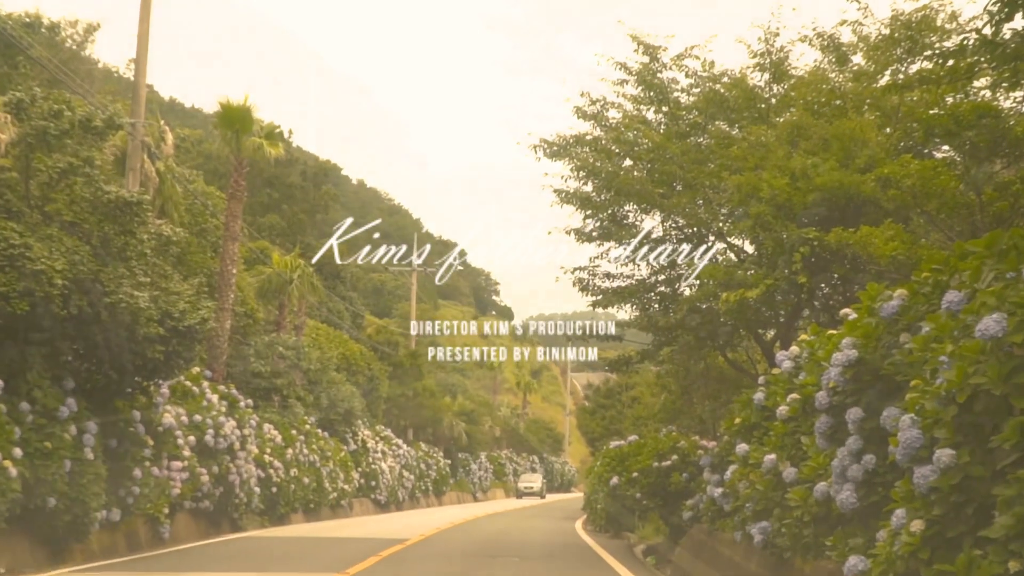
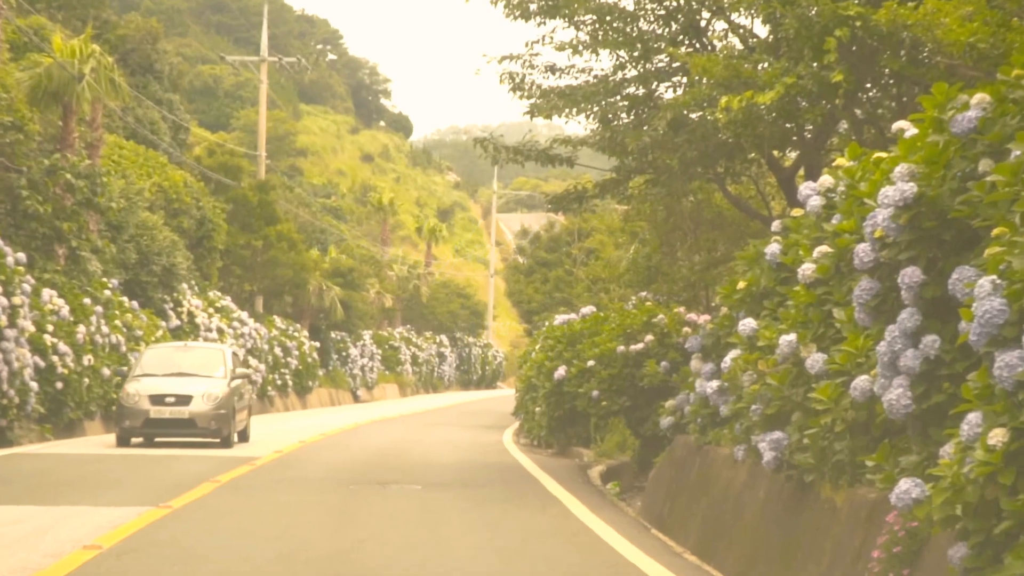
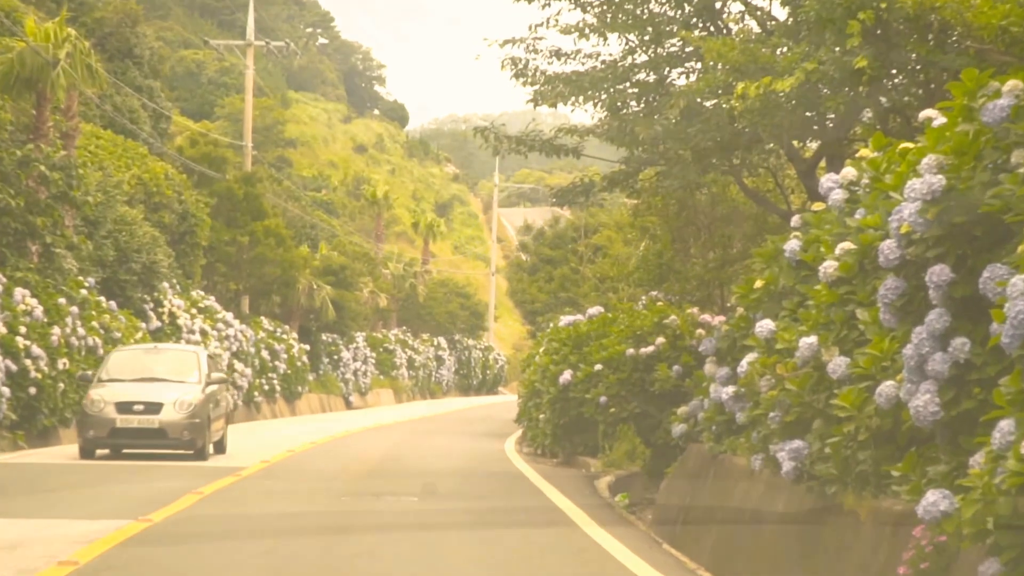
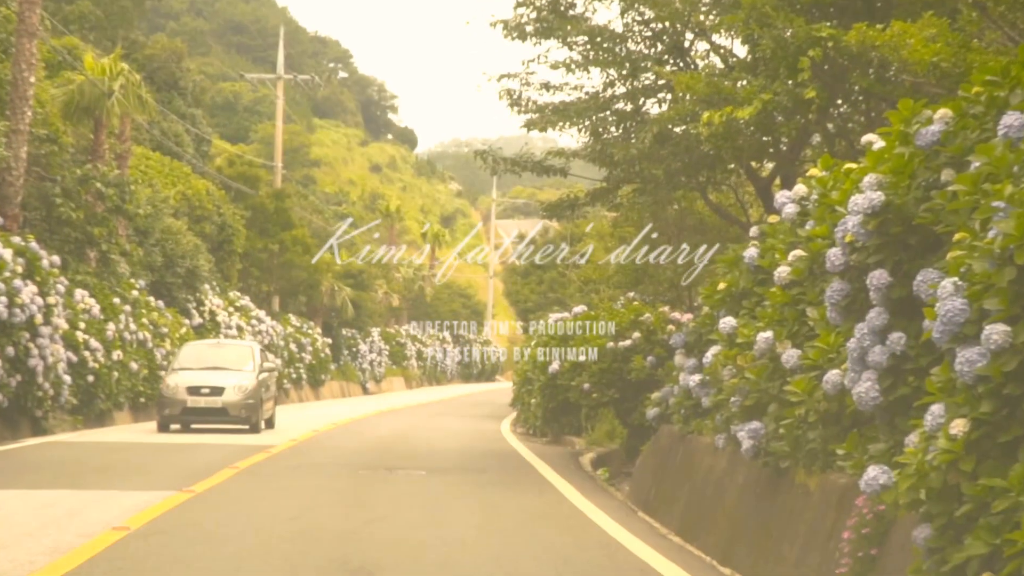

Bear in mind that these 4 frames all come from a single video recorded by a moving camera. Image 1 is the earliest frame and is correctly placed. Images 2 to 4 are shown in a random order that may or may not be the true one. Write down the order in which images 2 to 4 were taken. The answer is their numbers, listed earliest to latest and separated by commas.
4, 2, 3
